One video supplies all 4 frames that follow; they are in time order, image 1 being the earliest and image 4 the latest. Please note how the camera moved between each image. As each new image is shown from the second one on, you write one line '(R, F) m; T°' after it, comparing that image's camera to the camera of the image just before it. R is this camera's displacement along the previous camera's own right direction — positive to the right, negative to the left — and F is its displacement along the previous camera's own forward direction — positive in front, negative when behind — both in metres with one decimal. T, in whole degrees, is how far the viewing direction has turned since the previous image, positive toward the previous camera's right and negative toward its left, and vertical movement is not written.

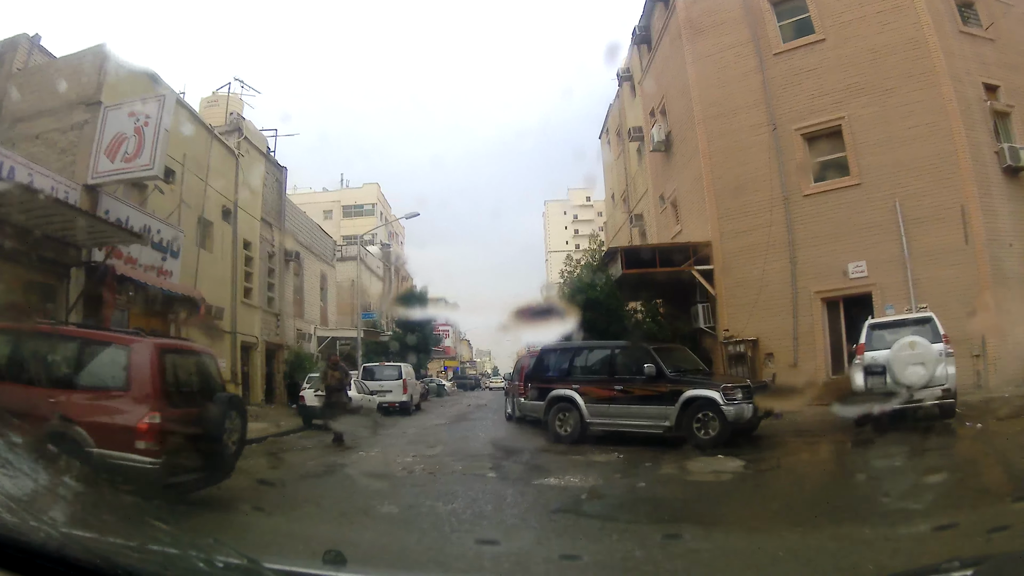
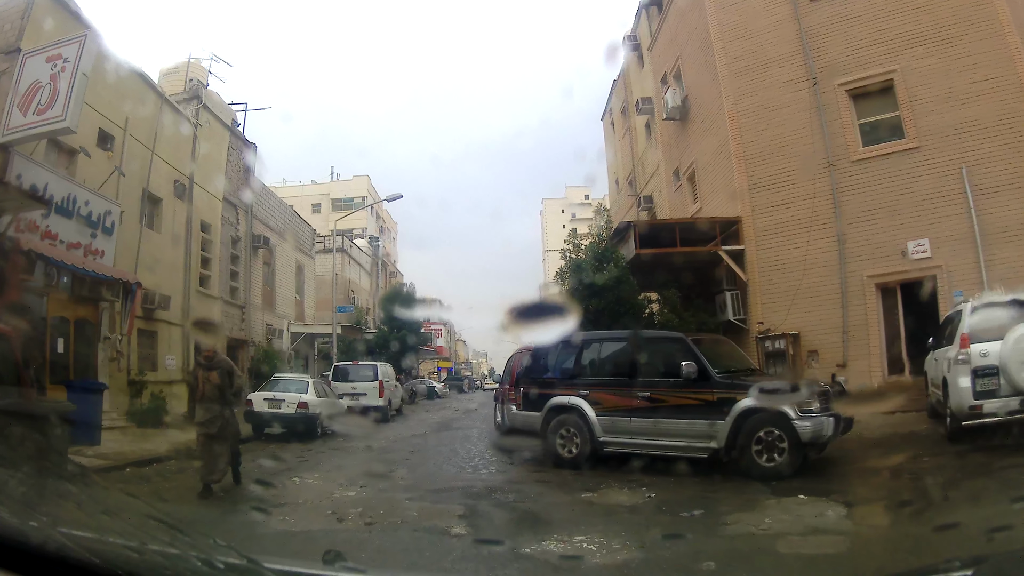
(+0.1, +2.1) m; 0°
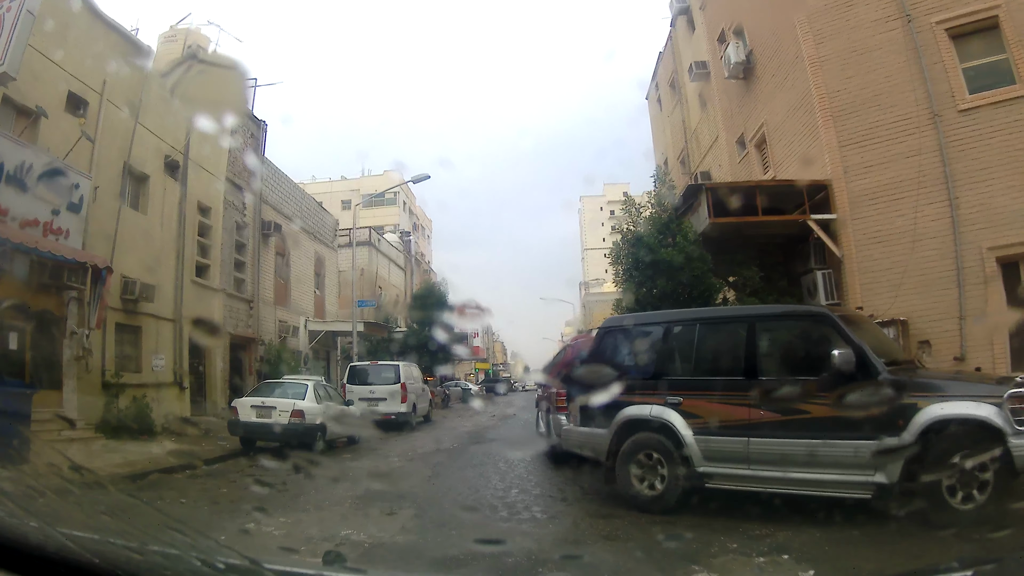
(-0.1, +1.9) m; -3°
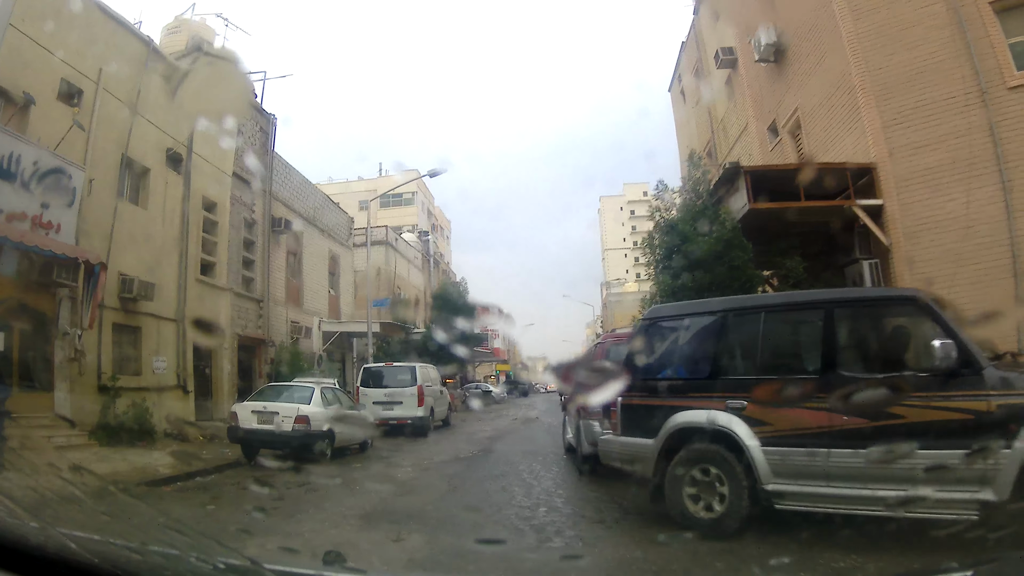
(0.0, +0.6) m; -1°
